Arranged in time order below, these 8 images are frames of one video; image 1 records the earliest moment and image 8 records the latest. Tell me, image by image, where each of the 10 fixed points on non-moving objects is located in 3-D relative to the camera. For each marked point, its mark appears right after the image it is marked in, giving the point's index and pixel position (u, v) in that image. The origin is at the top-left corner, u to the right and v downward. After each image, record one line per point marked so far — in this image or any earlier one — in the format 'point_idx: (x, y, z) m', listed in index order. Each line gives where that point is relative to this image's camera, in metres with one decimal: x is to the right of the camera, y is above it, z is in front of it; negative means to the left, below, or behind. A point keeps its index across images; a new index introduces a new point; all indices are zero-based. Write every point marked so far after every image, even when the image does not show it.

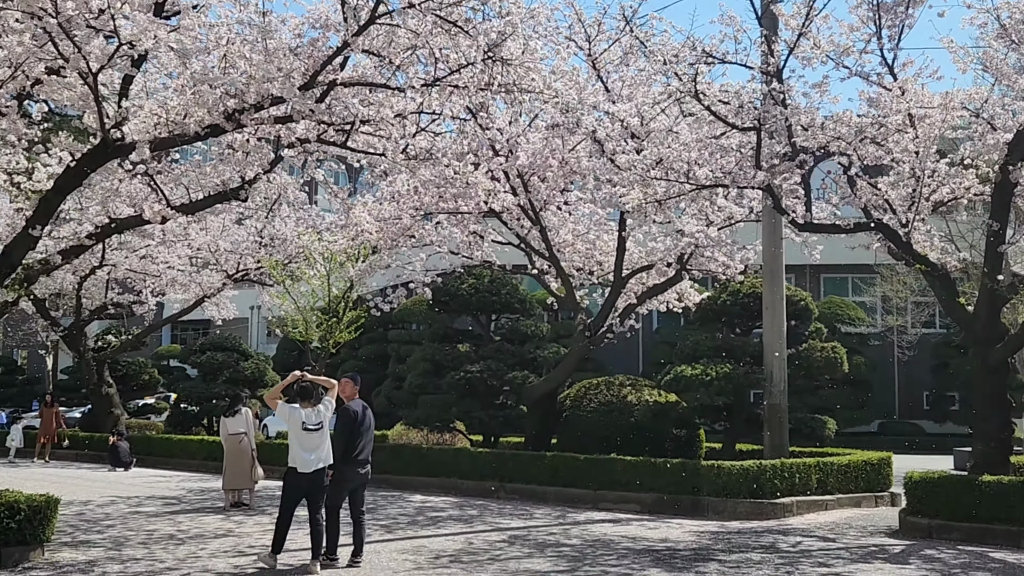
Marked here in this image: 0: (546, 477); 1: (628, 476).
0: (+0.4, -2.3, +13.3) m
1: (+1.3, -2.1, +12.5) m
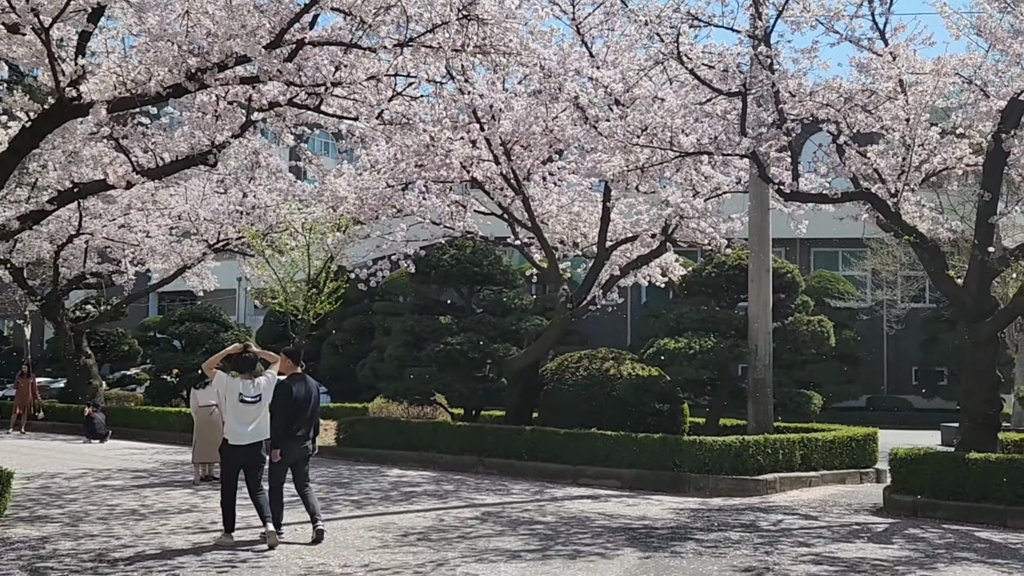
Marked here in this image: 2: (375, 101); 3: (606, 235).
0: (+0.1, -1.9, +13.1) m
1: (+1.0, -1.8, +12.2) m
2: (-1.3, +1.7, +10.4) m
3: (+1.2, +0.7, +14.3) m
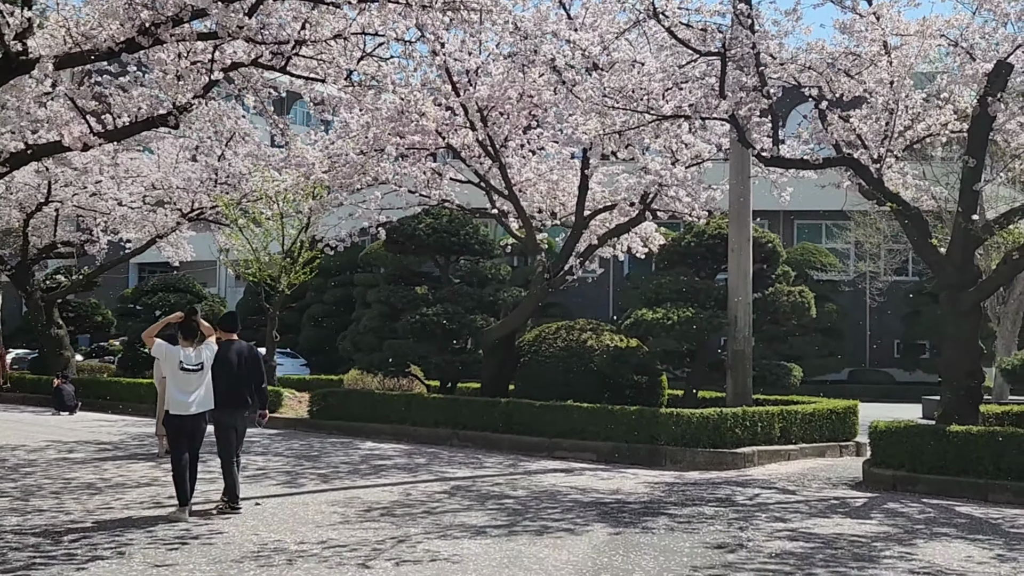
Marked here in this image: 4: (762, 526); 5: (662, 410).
0: (-0.1, -1.6, +12.8) m
1: (+0.8, -1.5, +12.0) m
2: (-1.5, +2.0, +10.1) m
3: (+0.9, +1.0, +14.0) m
4: (+1.6, -1.6, +7.3) m
5: (+1.5, -1.2, +11.3) m
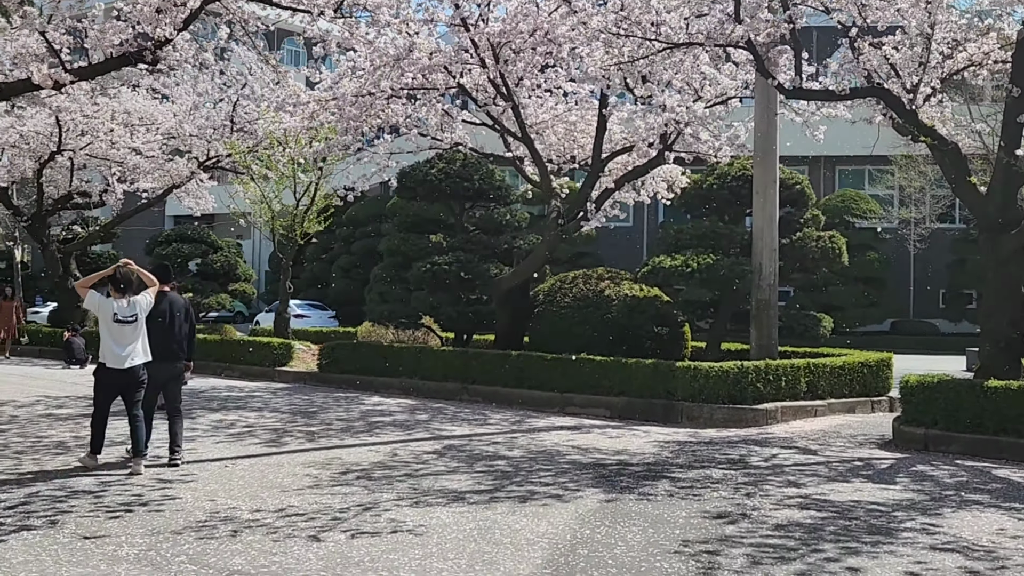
0: (0.0, -1.0, +12.2) m
1: (+0.9, -0.9, +11.3) m
2: (-1.5, +2.5, +9.4) m
3: (+1.0, +1.7, +13.2) m
4: (+1.5, -1.2, +6.6) m
5: (+1.6, -0.7, +10.6) m
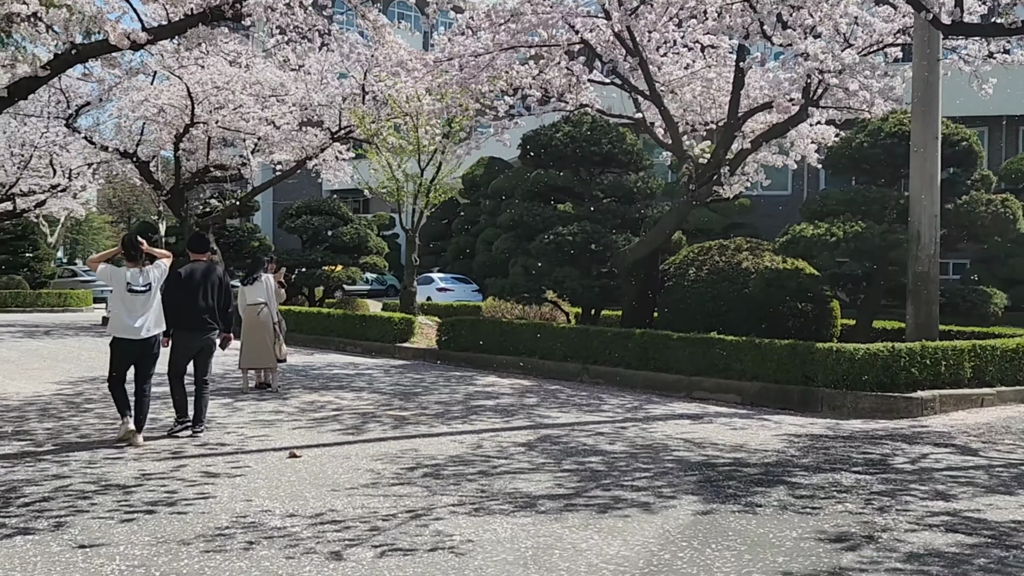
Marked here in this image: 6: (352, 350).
0: (+1.2, -0.7, +11.2) m
1: (+2.0, -0.6, +10.2) m
2: (-0.7, +2.7, +8.5) m
3: (+2.4, +2.0, +12.0) m
4: (+2.0, -1.1, +5.5) m
5: (+2.6, -0.5, +9.4) m
6: (-2.2, -0.9, +15.2) m
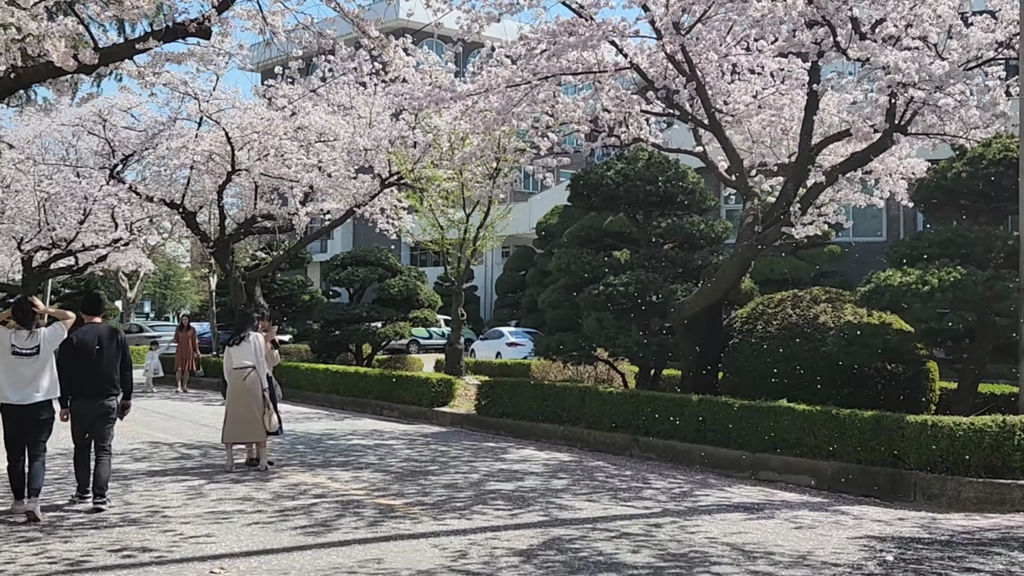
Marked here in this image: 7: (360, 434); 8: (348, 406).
0: (+1.5, -1.2, +9.6) m
1: (+2.2, -1.1, +8.5) m
2: (-0.6, +2.3, +7.2) m
3: (+2.8, +1.4, +10.3) m
4: (+1.8, -1.3, +3.8) m
5: (+2.7, -0.9, +7.7) m
6: (-1.5, -1.6, +13.8) m
7: (-1.6, -1.5, +11.7) m
8: (-2.2, -1.5, +14.7) m
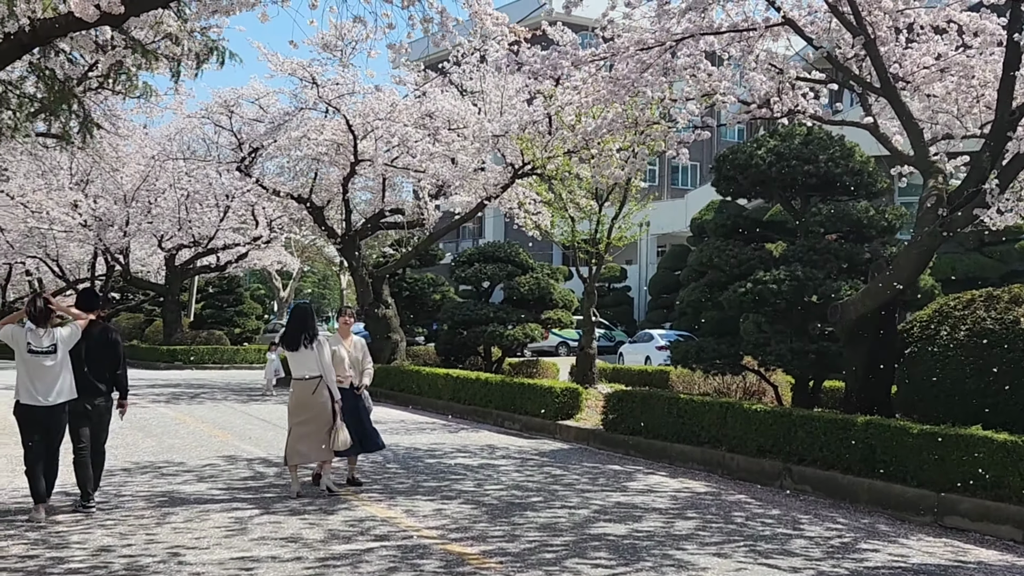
0: (+2.4, -1.2, +7.8) m
1: (+2.9, -1.1, +6.6) m
2: (-0.1, +2.3, +5.8) m
3: (+3.7, +1.5, +8.4) m
4: (+1.8, -1.3, +2.0) m
5: (+3.3, -0.9, +5.7) m
6: (0.0, -1.5, +12.4) m
7: (-0.4, -1.5, +10.3) m
8: (-0.5, -1.5, +13.4) m
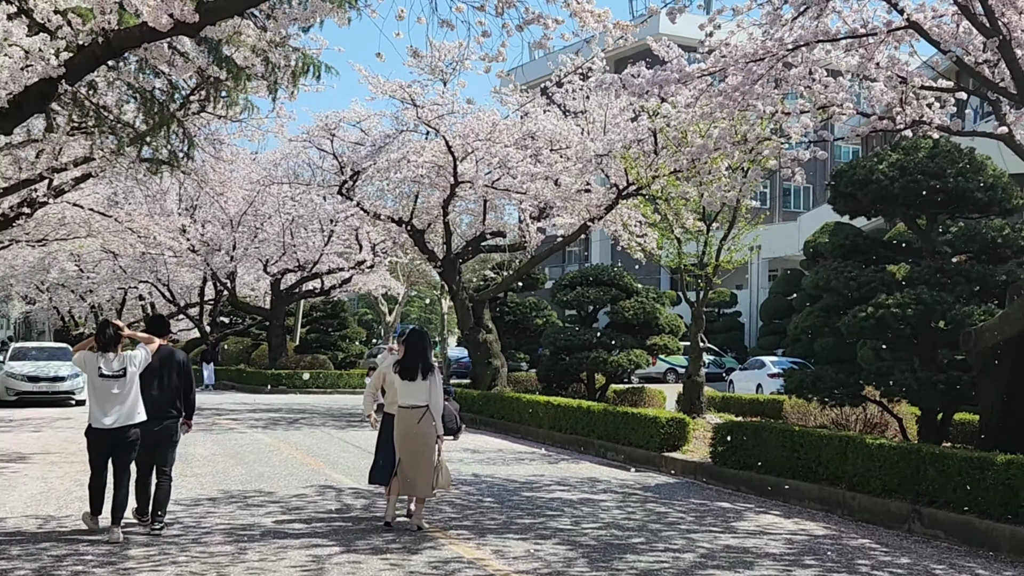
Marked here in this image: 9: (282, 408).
0: (+3.0, -1.3, +7.0) m
1: (+3.4, -1.2, +5.8) m
2: (+0.4, +2.2, +5.3) m
3: (+4.4, +1.3, +7.5) m
4: (+1.9, -1.3, +1.3) m
5: (+3.7, -1.0, +4.9) m
6: (+1.1, -1.8, +11.8) m
7: (+0.5, -1.7, +9.8) m
8: (+0.7, -1.8, +12.9) m
9: (-3.6, -1.9, +17.6) m
